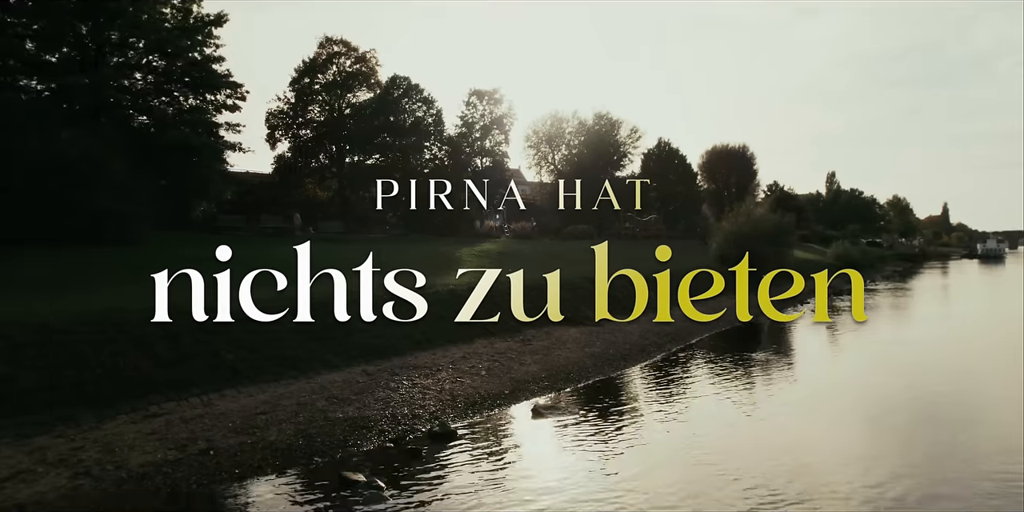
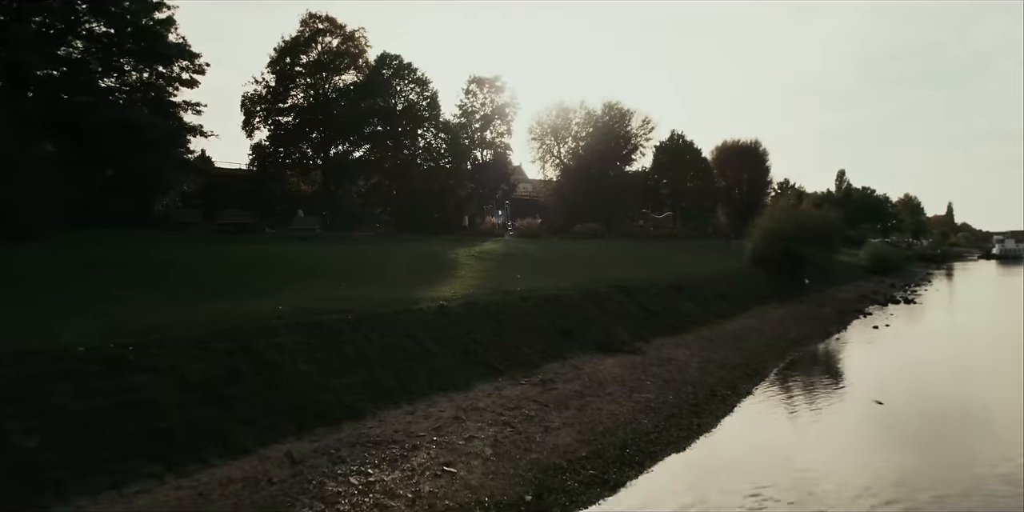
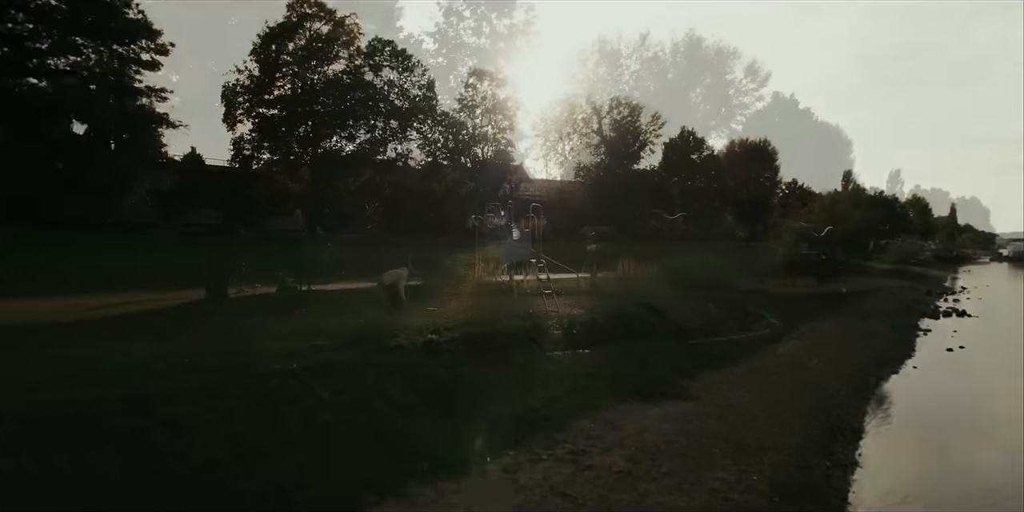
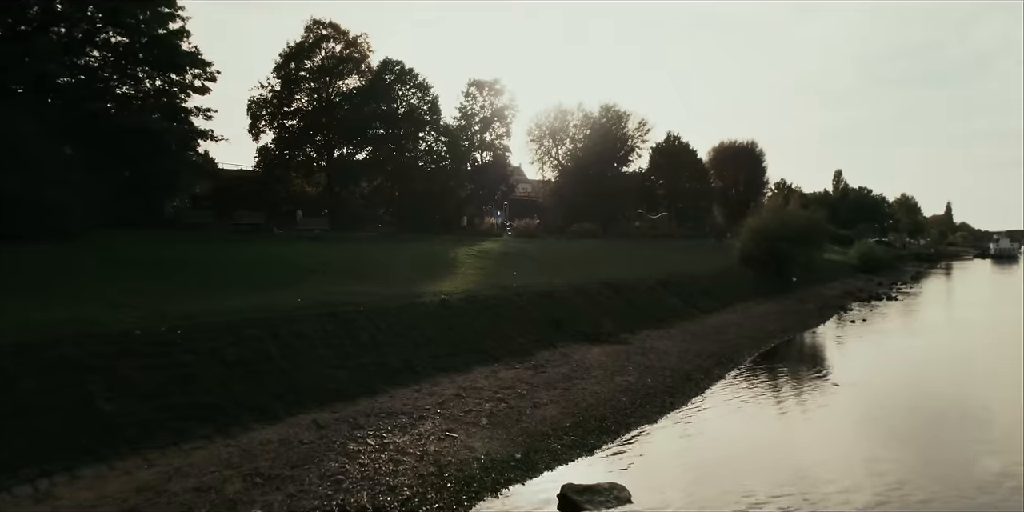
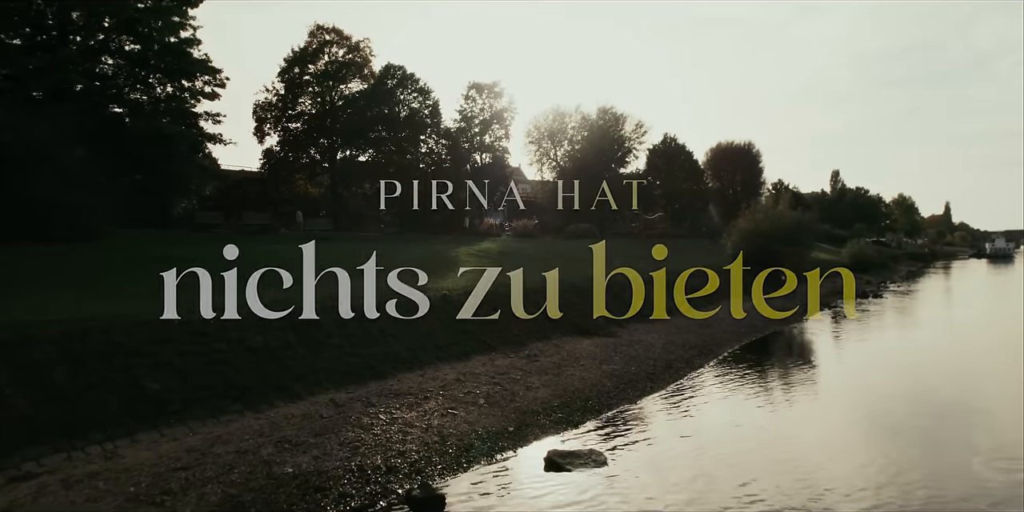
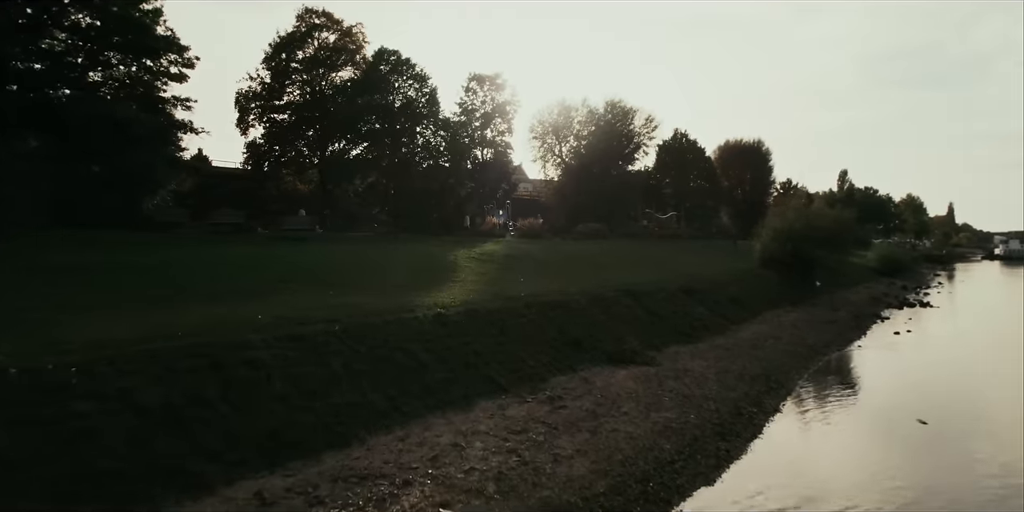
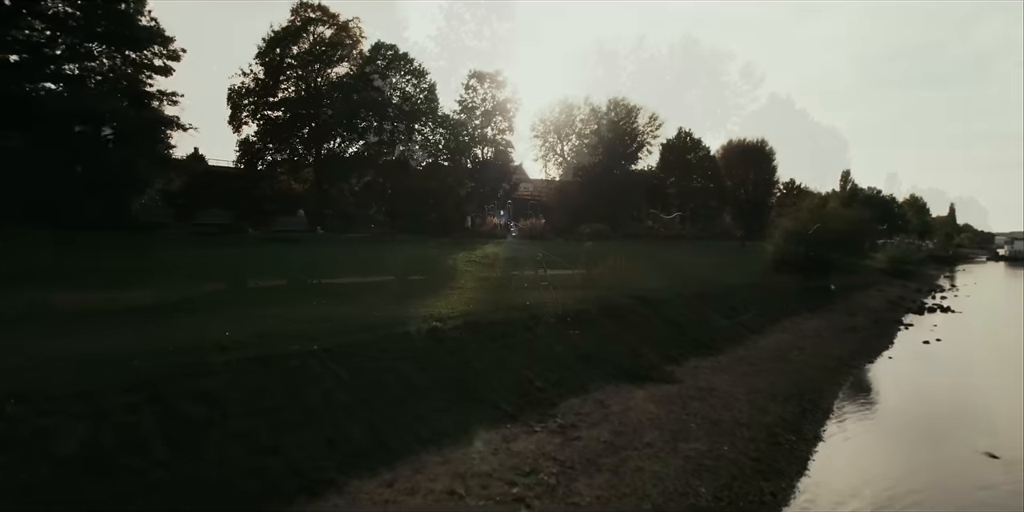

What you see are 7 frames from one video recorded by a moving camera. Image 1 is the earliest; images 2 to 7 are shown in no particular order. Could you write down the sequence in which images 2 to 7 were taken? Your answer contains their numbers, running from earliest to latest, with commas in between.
5, 4, 2, 6, 7, 3
